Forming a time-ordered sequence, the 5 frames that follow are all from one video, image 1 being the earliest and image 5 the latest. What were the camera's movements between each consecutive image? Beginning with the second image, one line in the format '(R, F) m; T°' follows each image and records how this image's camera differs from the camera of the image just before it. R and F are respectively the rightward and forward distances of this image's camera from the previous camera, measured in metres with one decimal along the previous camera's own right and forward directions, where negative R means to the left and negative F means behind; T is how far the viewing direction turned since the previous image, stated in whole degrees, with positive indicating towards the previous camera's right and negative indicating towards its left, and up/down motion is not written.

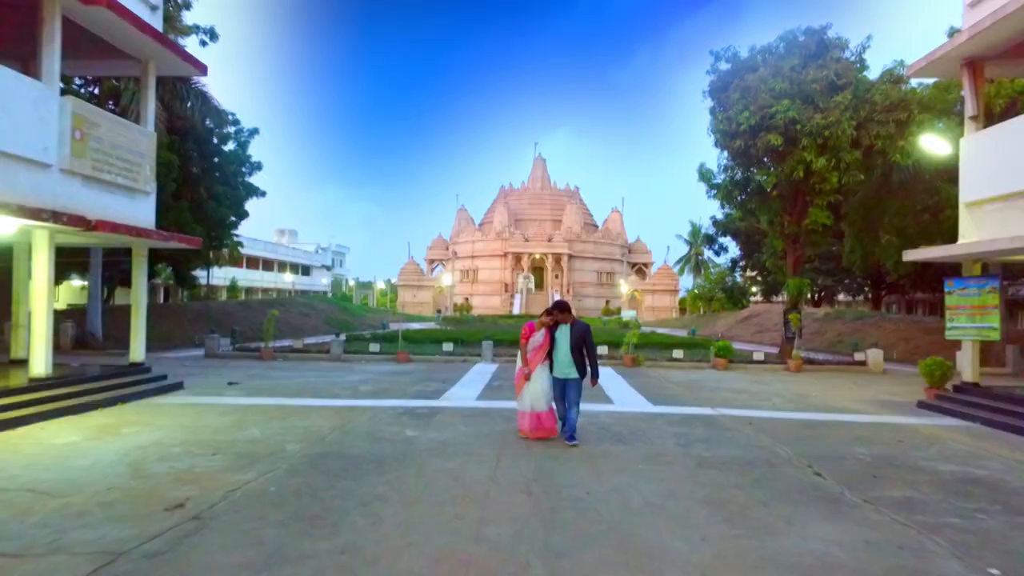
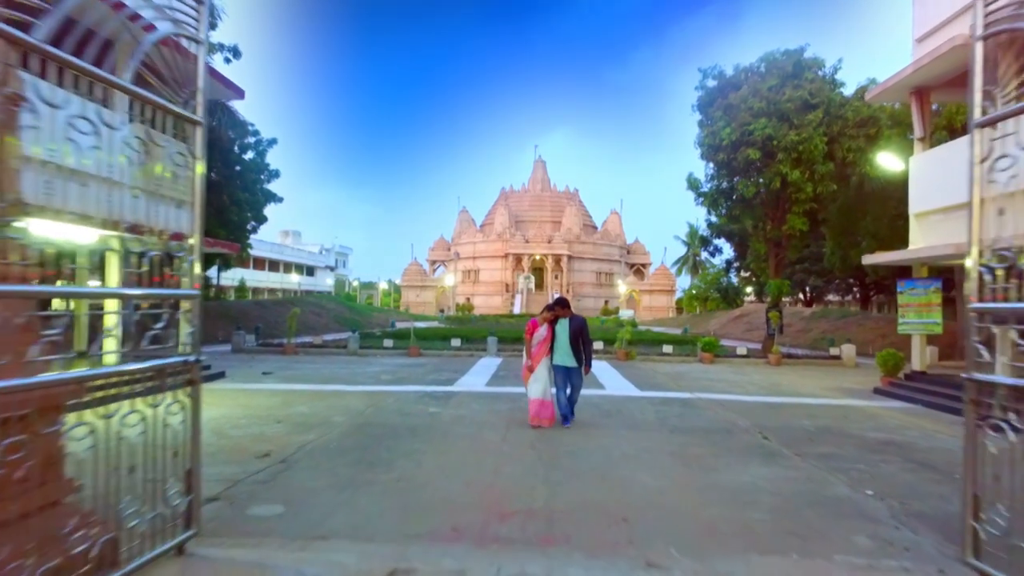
(-0.1, -1.3) m; 0°
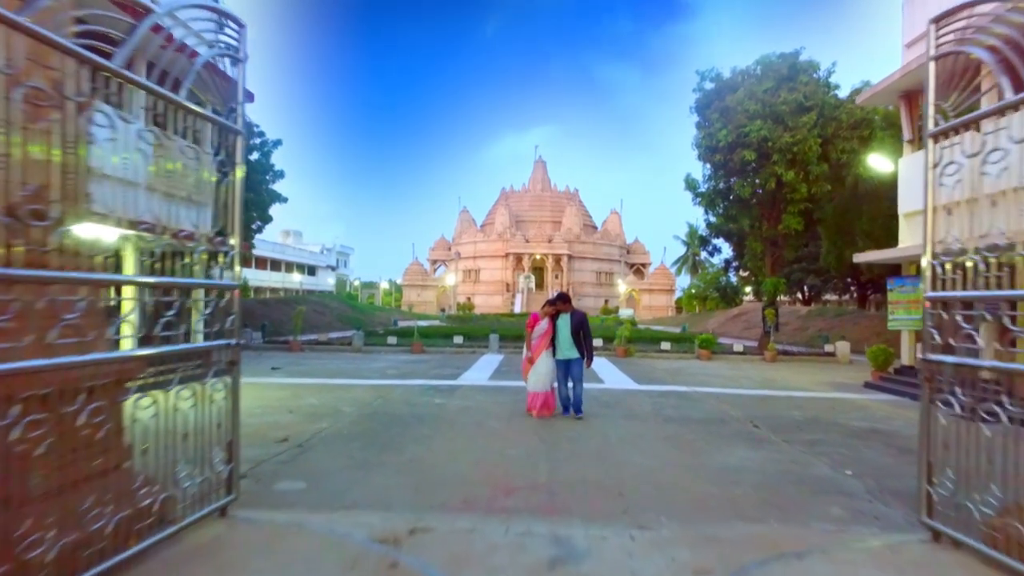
(0.0, -0.3) m; 0°
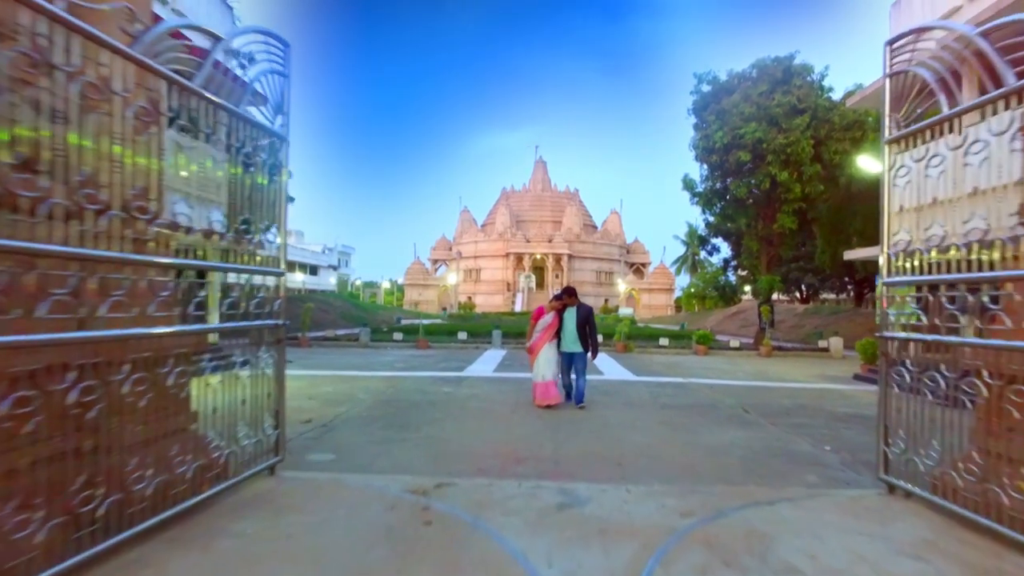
(-0.1, -0.5) m; 0°
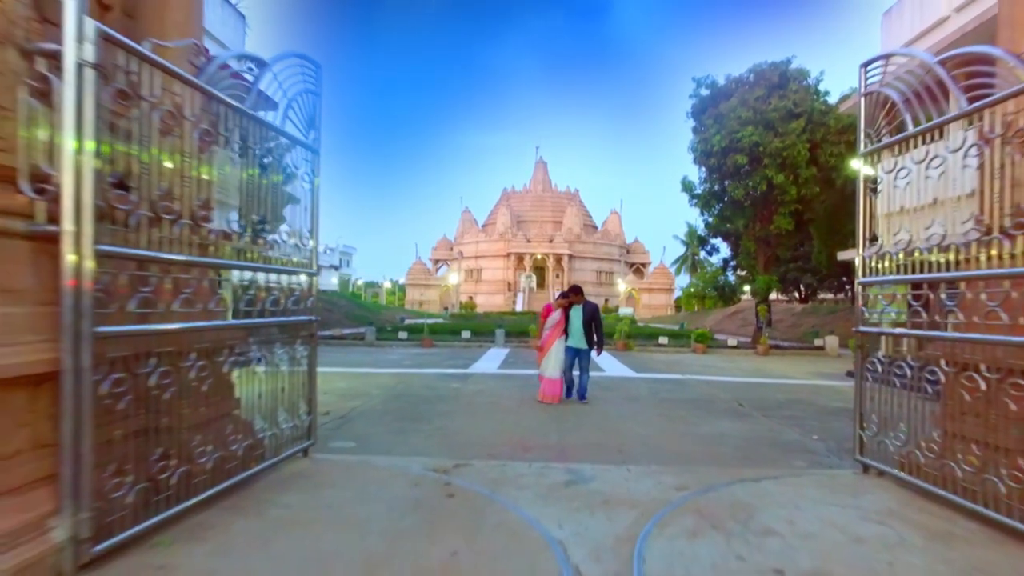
(-0.1, -0.4) m; 0°
